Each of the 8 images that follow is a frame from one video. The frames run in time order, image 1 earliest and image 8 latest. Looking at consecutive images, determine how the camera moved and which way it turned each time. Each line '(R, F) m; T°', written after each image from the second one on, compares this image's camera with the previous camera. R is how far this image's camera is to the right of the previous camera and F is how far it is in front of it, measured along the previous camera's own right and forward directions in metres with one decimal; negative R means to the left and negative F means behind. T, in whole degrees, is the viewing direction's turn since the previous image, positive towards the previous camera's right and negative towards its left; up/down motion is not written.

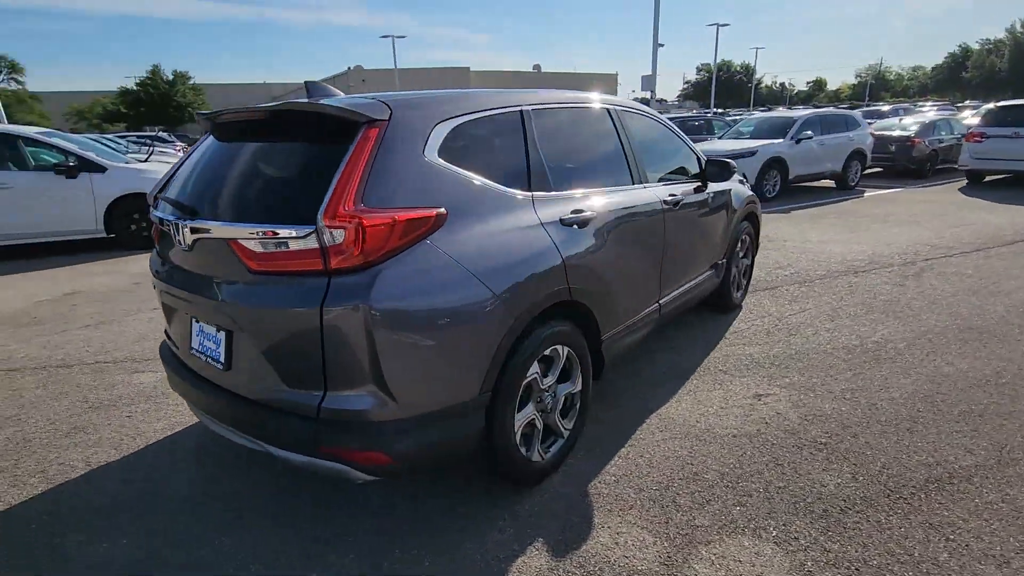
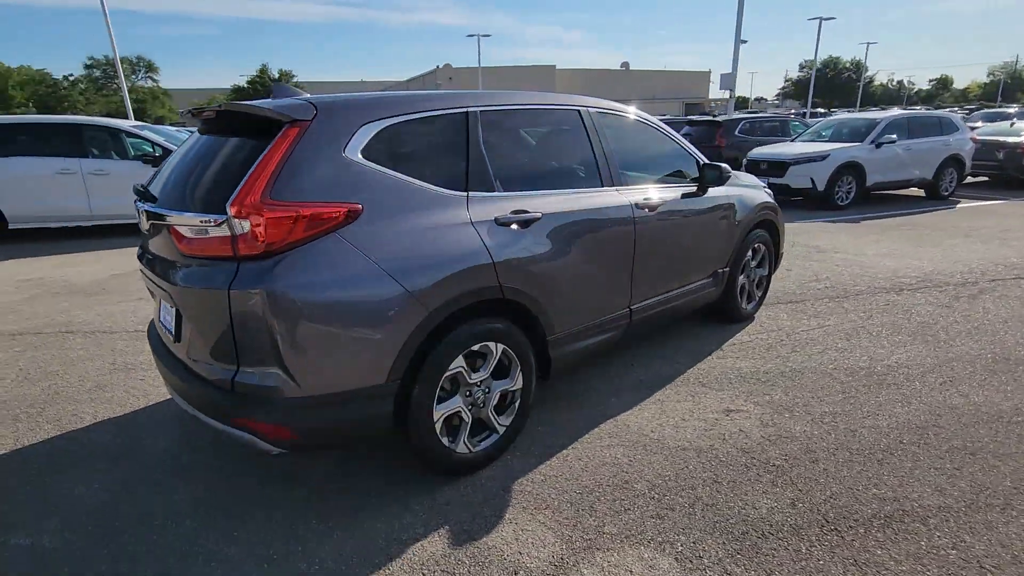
(+0.7, 0.0) m; -8°
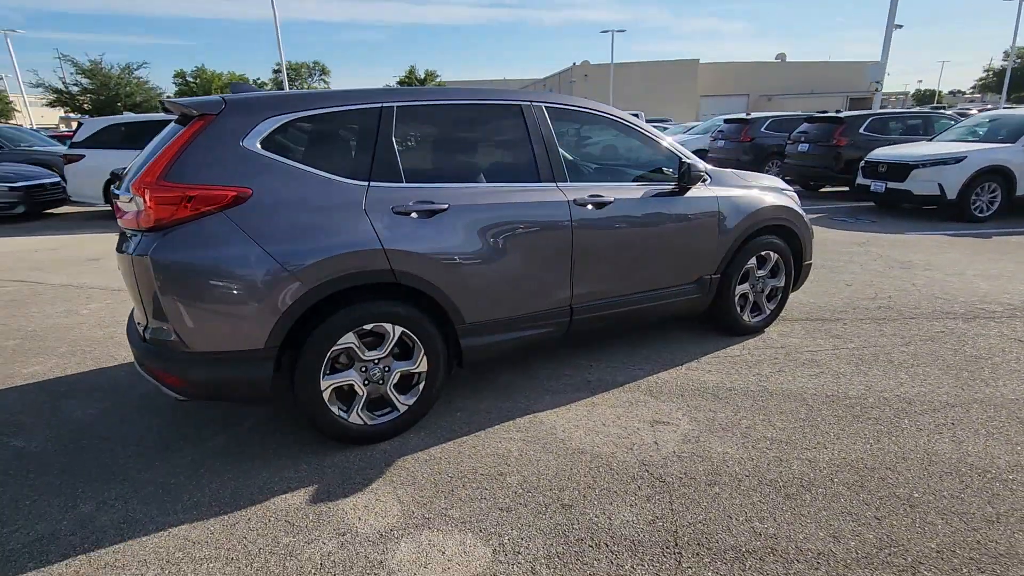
(+1.3, +0.1) m; -14°
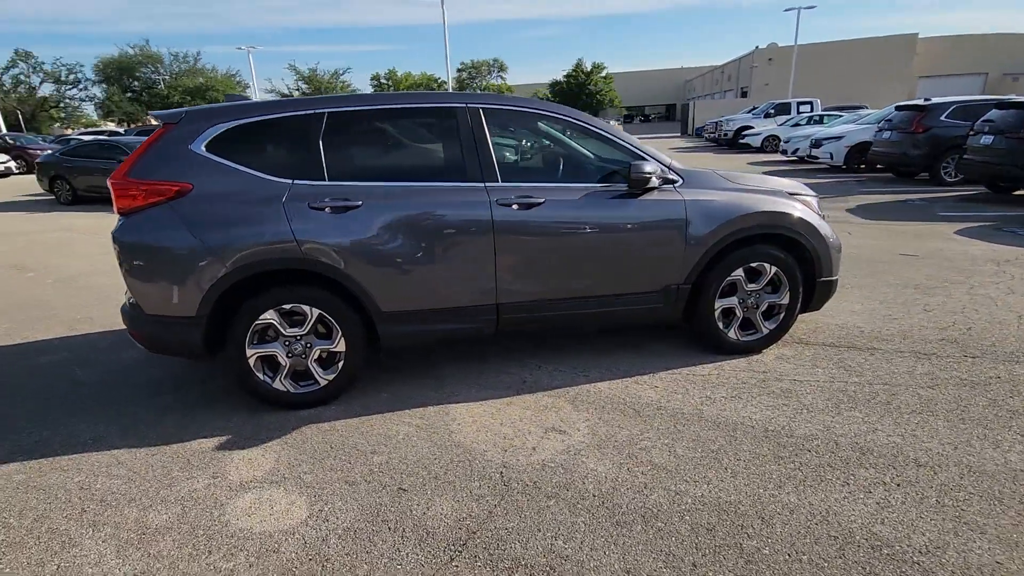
(+1.5, +0.1) m; -17°
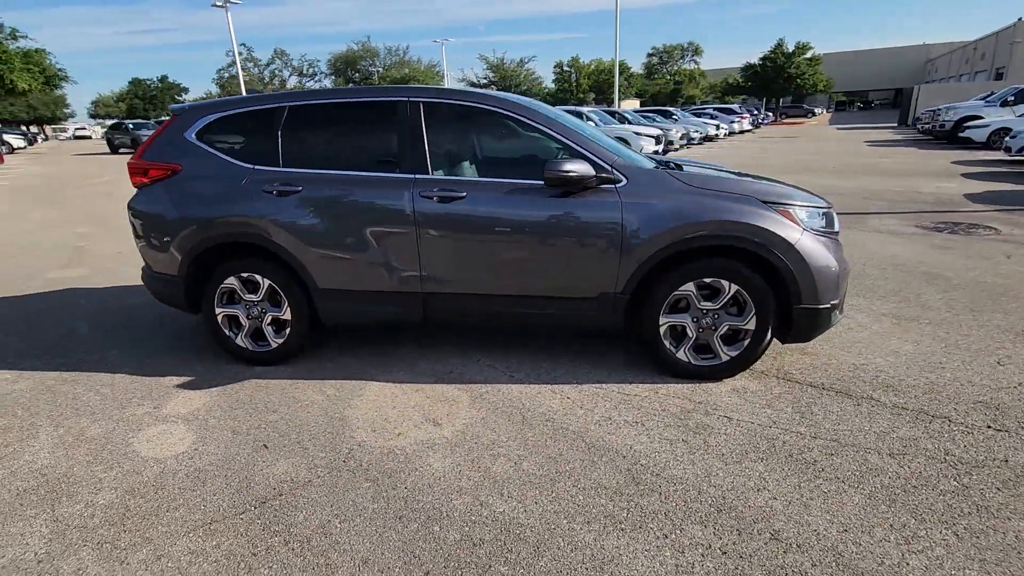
(+1.7, +0.3) m; -18°
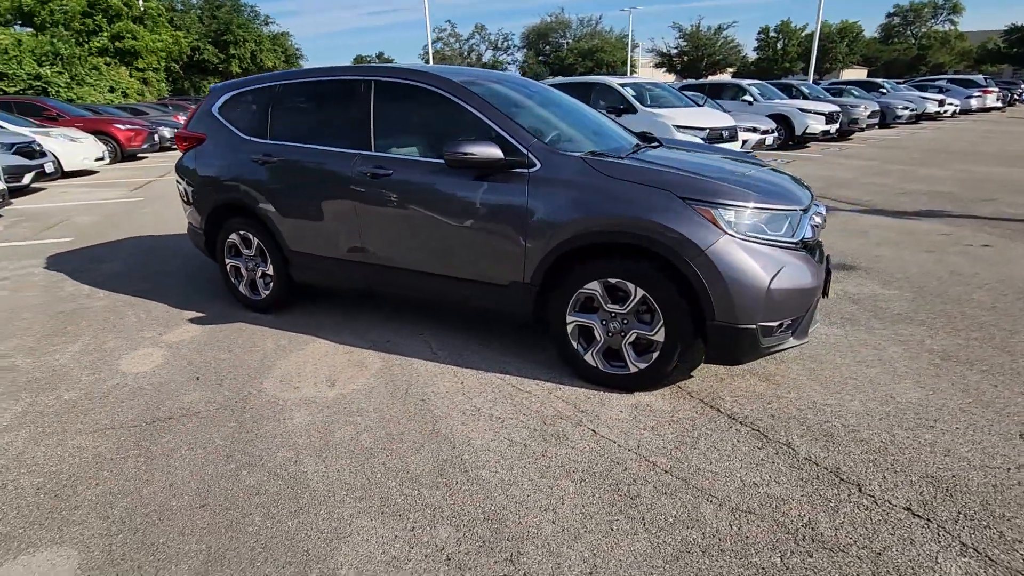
(+1.7, +0.3) m; -18°
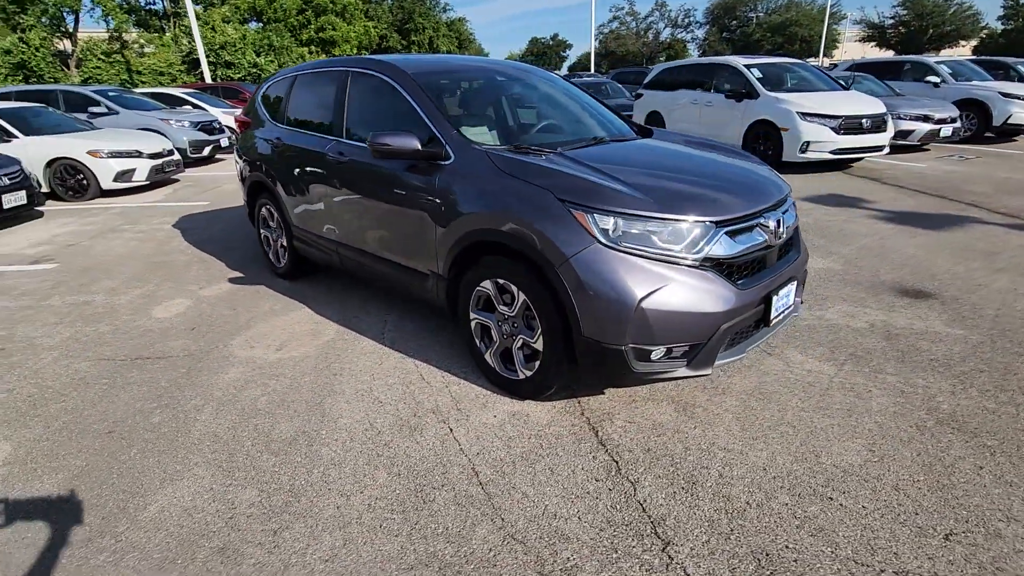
(+1.5, +0.3) m; -16°
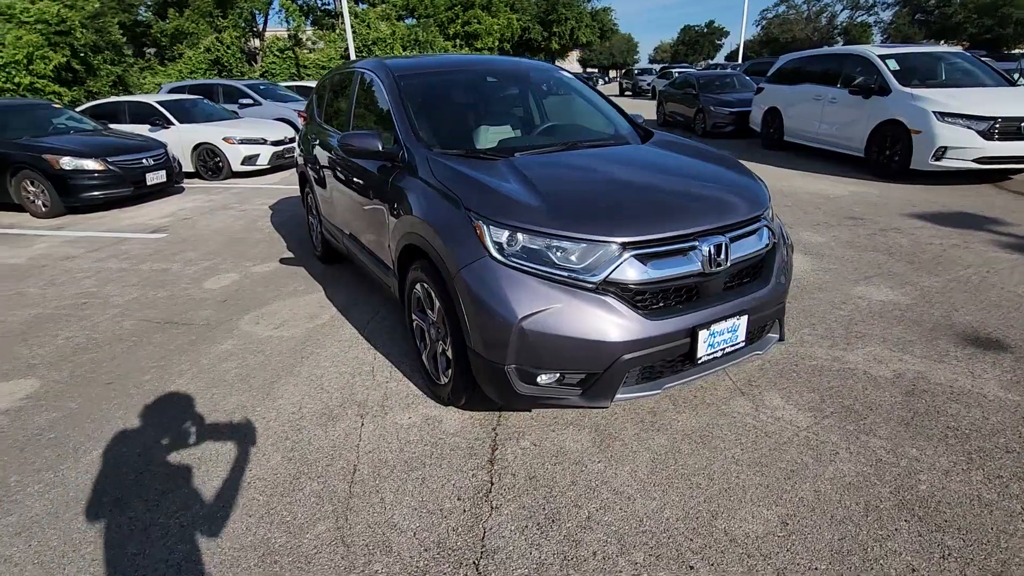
(+1.1, +0.2) m; -14°
